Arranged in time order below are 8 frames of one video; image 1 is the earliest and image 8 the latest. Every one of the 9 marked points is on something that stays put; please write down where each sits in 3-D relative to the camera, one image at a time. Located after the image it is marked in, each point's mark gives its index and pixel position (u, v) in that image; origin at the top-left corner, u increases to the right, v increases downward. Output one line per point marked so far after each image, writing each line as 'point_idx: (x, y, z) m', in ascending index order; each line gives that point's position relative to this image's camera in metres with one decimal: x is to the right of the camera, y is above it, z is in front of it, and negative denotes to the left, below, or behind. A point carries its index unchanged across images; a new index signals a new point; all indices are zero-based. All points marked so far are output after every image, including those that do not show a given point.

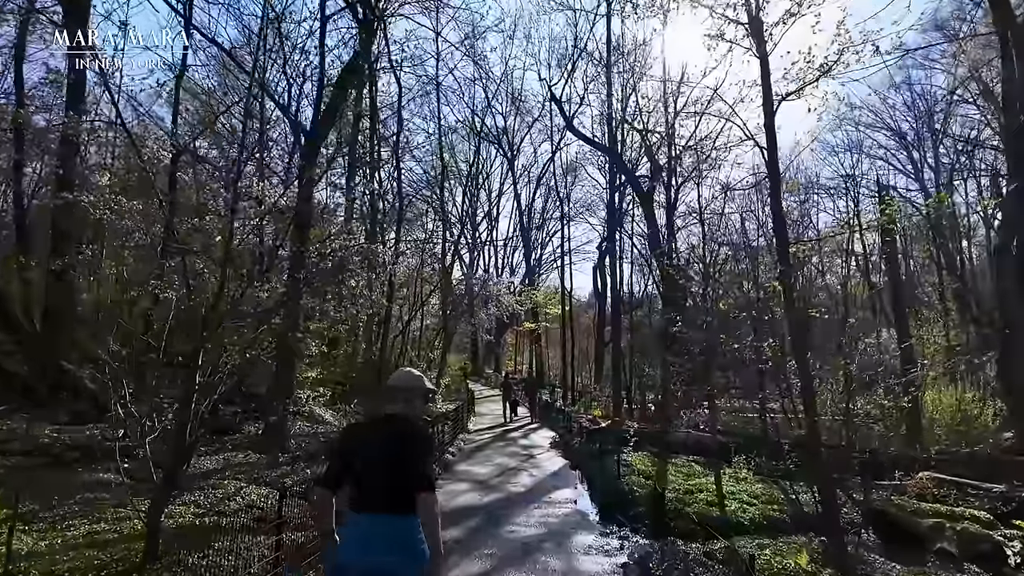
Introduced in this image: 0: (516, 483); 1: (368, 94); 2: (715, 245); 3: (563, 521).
0: (0.0, -3.2, +13.2) m
1: (-3.1, +4.2, +17.6) m
2: (+4.9, +1.0, +19.3) m
3: (+0.7, -3.0, +10.2) m
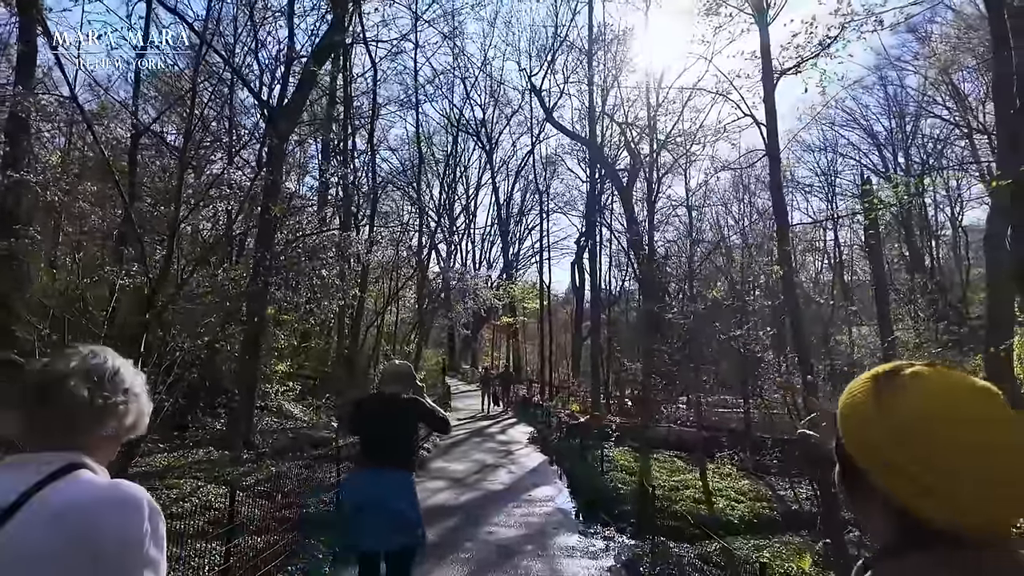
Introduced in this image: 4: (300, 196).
0: (-0.3, -3.1, +12.9) m
1: (-3.6, +4.4, +17.1) m
2: (+4.3, +1.2, +19.0) m
3: (+0.4, -2.9, +9.9) m
4: (-3.4, +1.5, +12.7) m
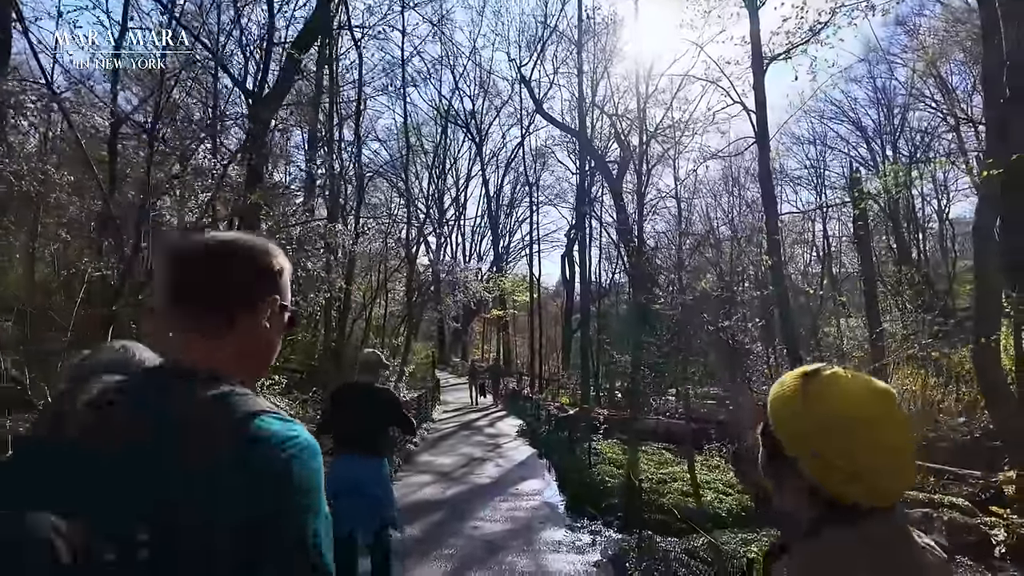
0: (-0.5, -3.0, +12.8) m
1: (-3.8, +4.6, +16.9) m
2: (+4.1, +1.4, +19.0) m
3: (+0.2, -2.8, +9.8) m
4: (-3.6, +1.6, +12.6) m
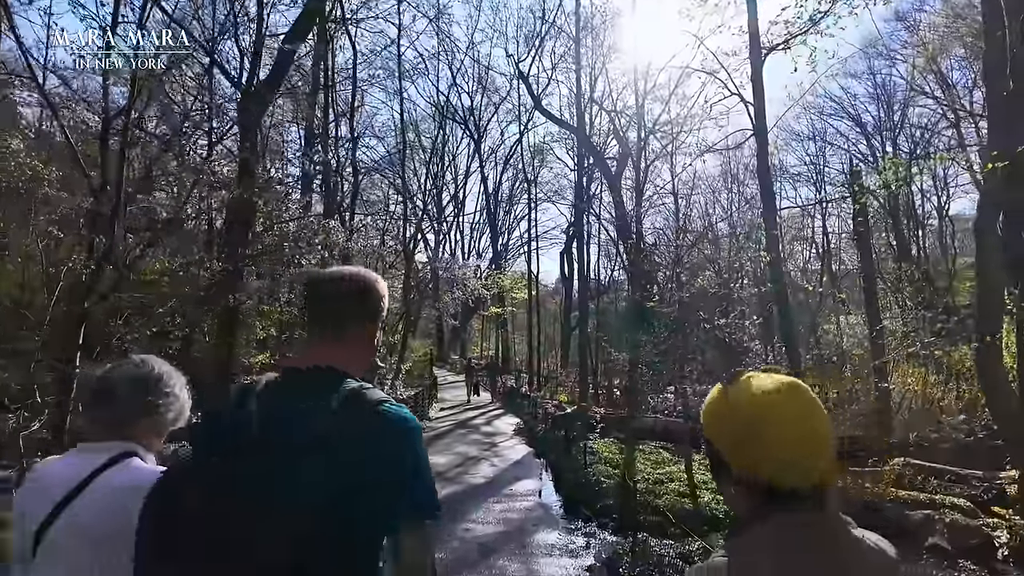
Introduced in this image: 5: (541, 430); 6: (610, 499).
0: (-0.6, -2.9, +12.7) m
1: (-3.9, +4.6, +16.8) m
2: (+4.0, +1.4, +18.8) m
3: (+0.2, -2.8, +9.7) m
4: (-3.6, +1.6, +12.5) m
5: (+0.6, -2.9, +16.2) m
6: (+1.2, -2.5, +9.4) m
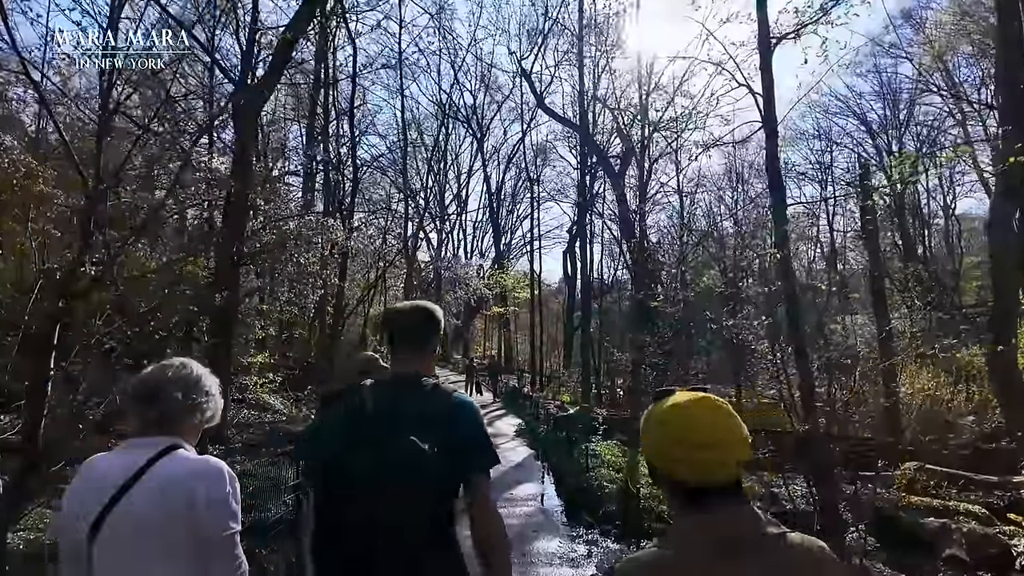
0: (-0.5, -2.9, +12.5) m
1: (-3.8, +4.7, +16.6) m
2: (+4.1, +1.4, +18.6) m
3: (+0.2, -2.7, +9.6) m
4: (-3.6, +1.7, +12.3) m
5: (+0.6, -2.9, +16.0) m
6: (+1.2, -2.5, +9.3) m
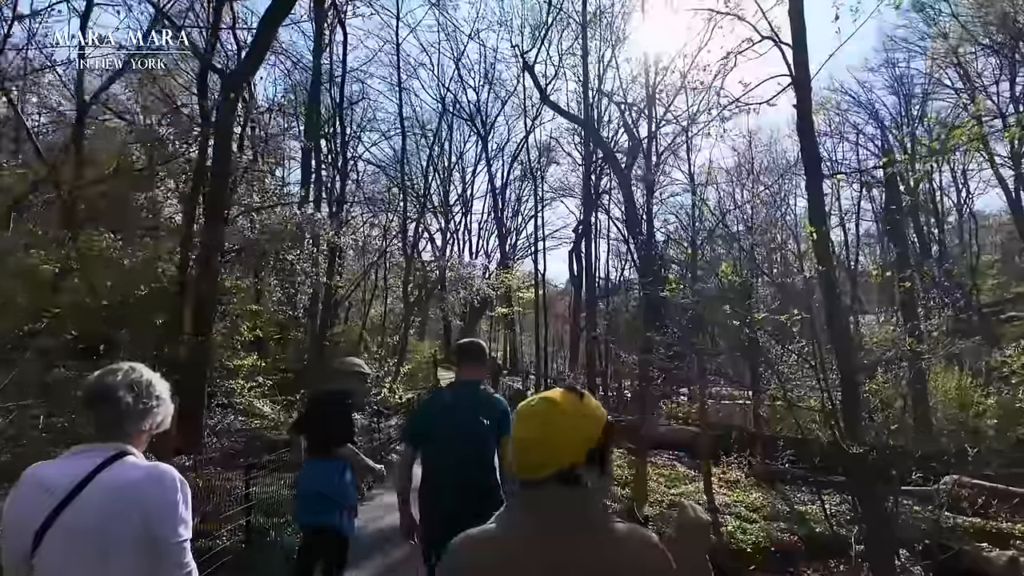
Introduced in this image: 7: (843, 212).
0: (-0.5, -2.9, +11.8) m
1: (-3.8, +4.7, +16.0) m
2: (+4.1, +1.5, +17.9) m
3: (+0.2, -2.7, +8.9) m
4: (-3.6, +1.7, +11.7) m
5: (+0.7, -2.8, +15.3) m
6: (+1.1, -2.4, +8.6) m
7: (+7.9, +1.8, +18.9) m
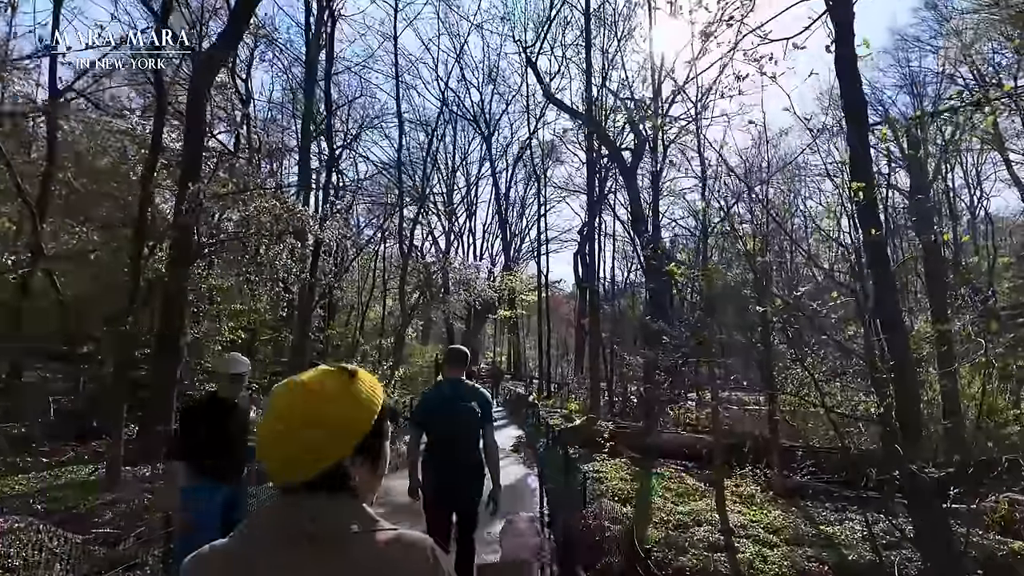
0: (-0.6, -2.9, +11.1) m
1: (-3.8, +4.7, +15.3) m
2: (+4.1, +1.5, +17.2) m
3: (+0.1, -2.7, +8.1) m
4: (-3.7, +1.7, +11.0) m
5: (+0.6, -2.8, +14.6) m
6: (+1.1, -2.4, +7.8) m
7: (+7.9, +1.8, +18.1) m
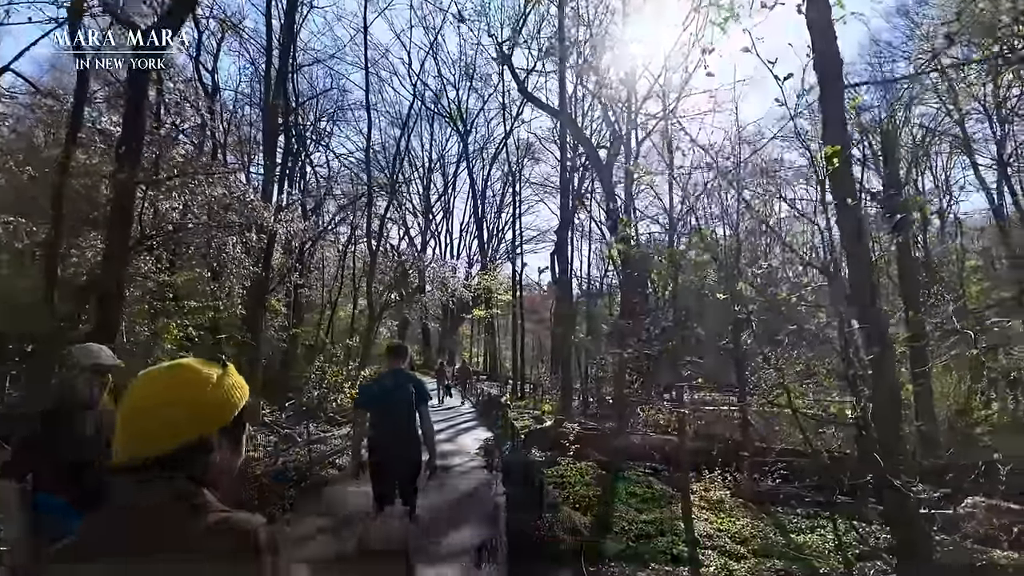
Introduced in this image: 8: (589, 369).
0: (-1.0, -2.8, +10.7) m
1: (-4.4, +4.7, +14.9) m
2: (+3.5, +1.5, +16.9) m
3: (-0.3, -2.6, +7.8) m
4: (-4.1, +1.7, +10.5) m
5: (+0.1, -2.8, +14.2) m
6: (+0.7, -2.3, +7.5) m
7: (+7.3, +1.8, +17.9) m
8: (+2.0, -2.0, +19.8) m
